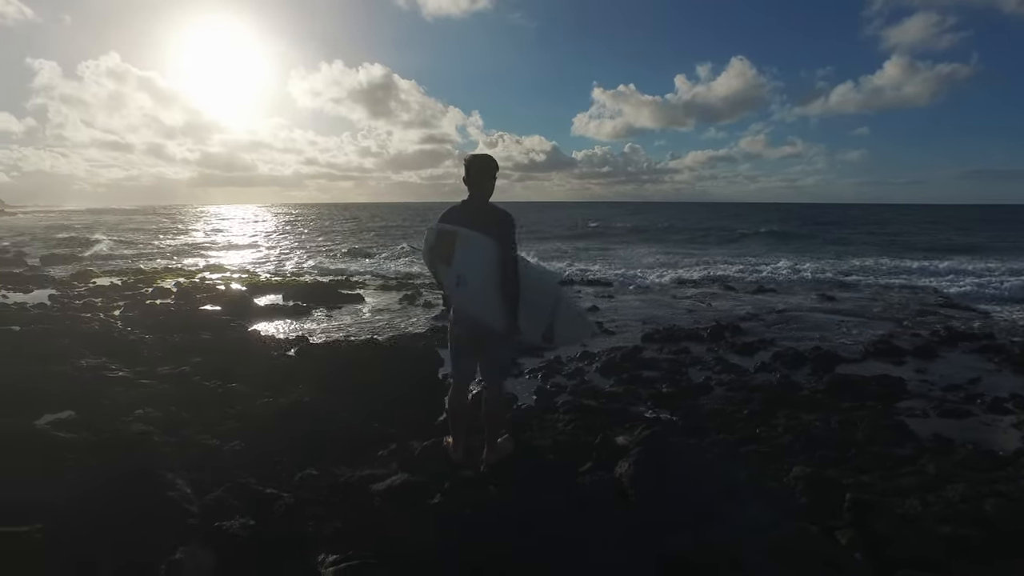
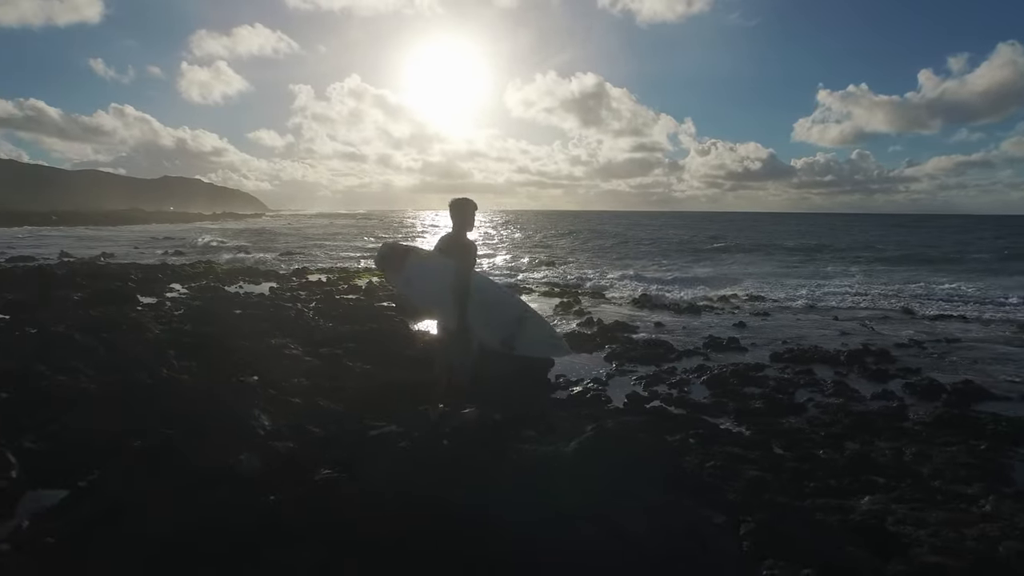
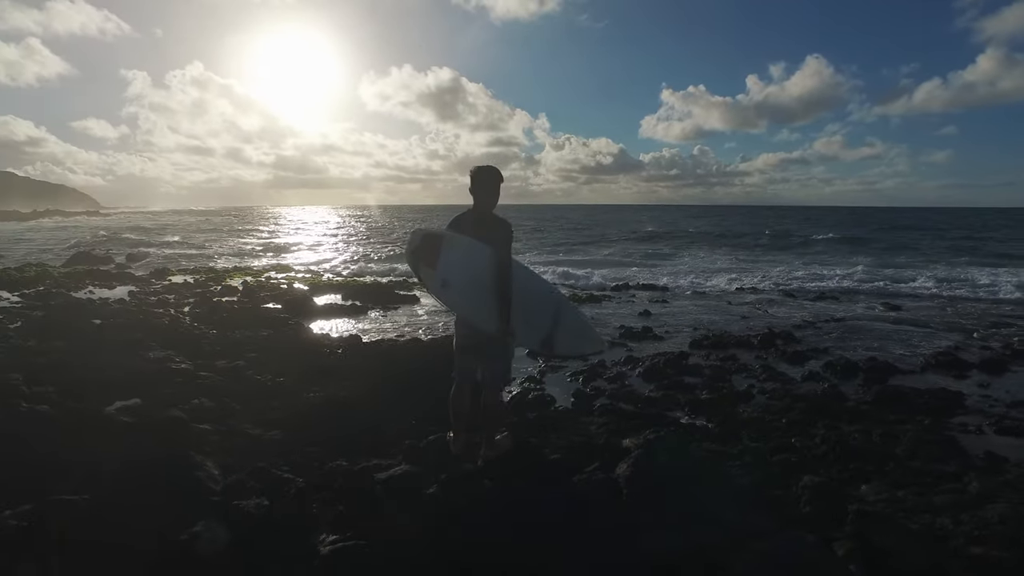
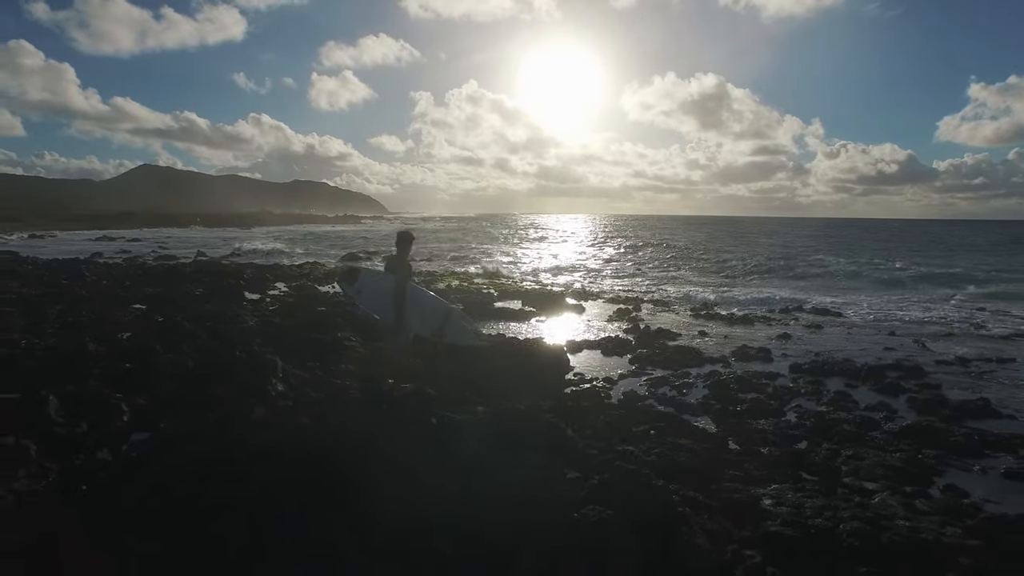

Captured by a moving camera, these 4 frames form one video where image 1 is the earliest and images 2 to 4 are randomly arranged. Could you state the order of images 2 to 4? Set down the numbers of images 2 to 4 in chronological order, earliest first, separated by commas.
3, 2, 4
